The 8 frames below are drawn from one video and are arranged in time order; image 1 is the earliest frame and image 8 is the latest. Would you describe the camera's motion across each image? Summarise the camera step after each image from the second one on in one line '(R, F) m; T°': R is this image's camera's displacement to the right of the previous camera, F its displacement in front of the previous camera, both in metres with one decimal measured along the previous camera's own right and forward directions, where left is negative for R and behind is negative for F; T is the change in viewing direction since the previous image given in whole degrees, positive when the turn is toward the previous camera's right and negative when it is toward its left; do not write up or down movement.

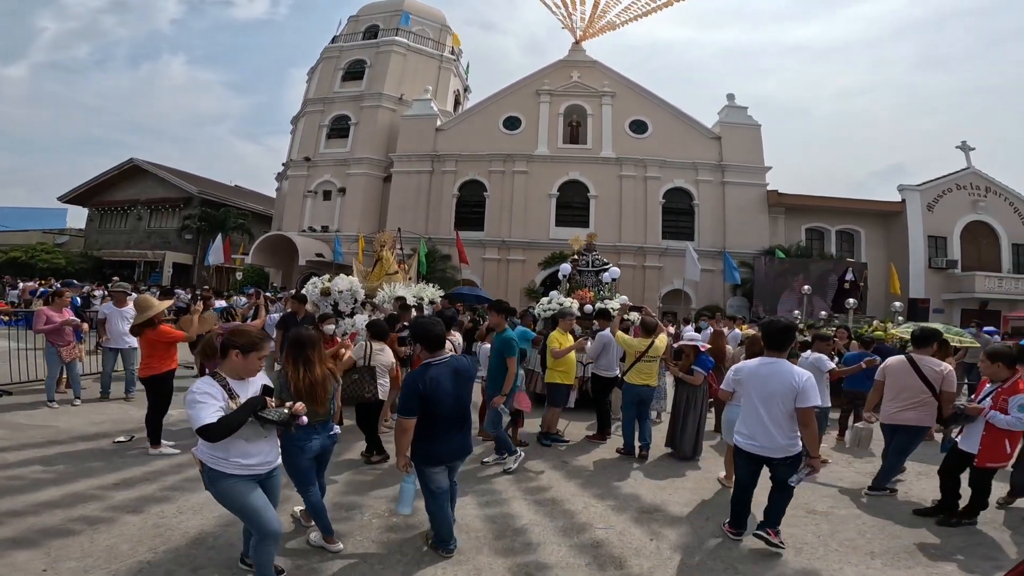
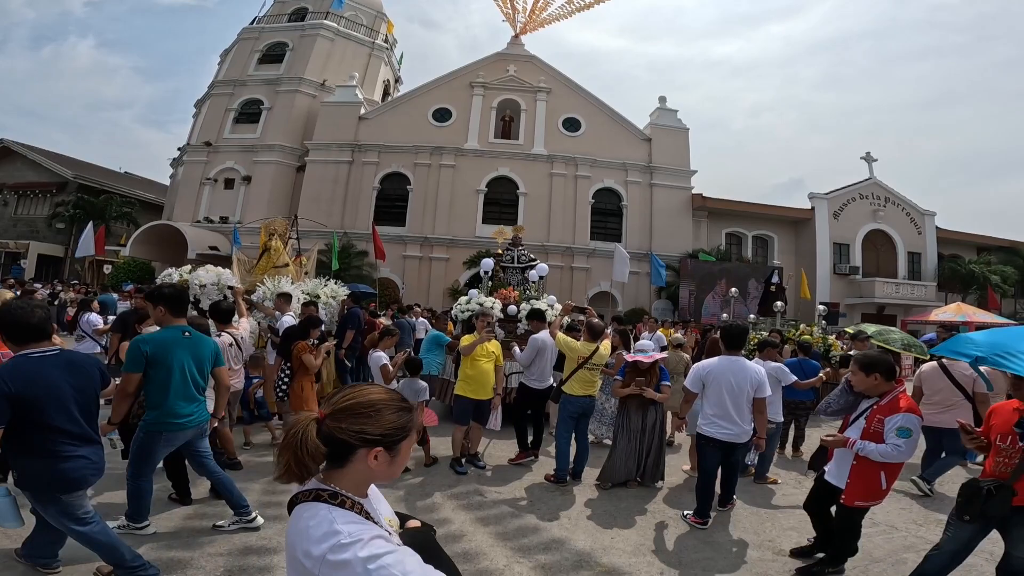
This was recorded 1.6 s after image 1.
(+0.2, +1.2) m; +7°
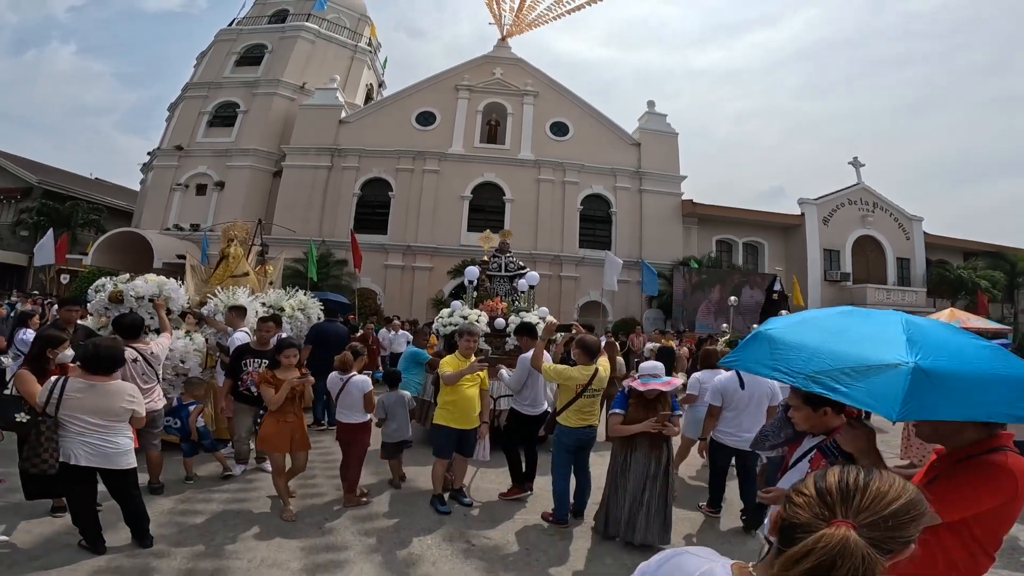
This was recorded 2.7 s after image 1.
(0.0, +0.9) m; +1°
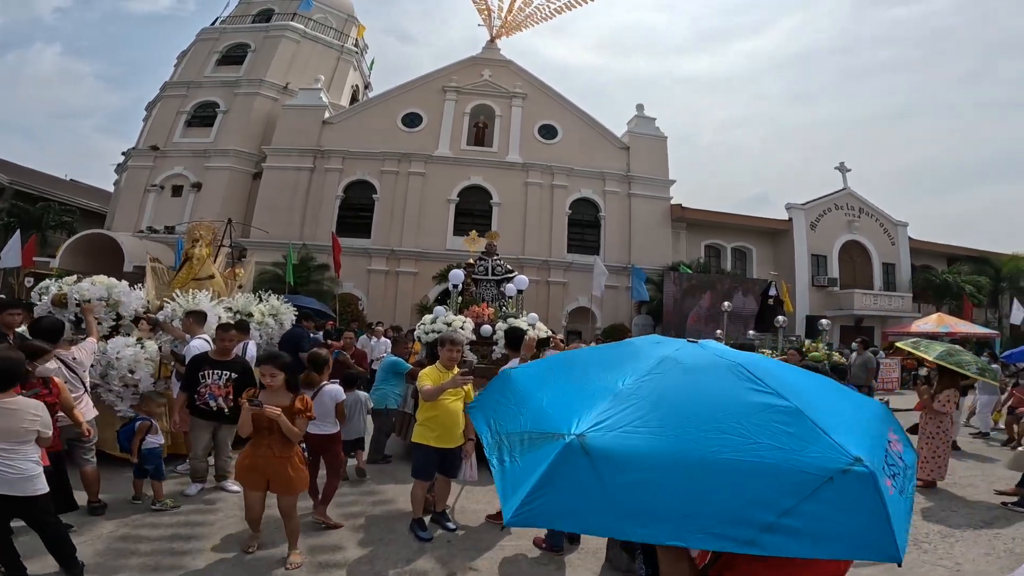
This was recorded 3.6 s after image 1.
(0.0, +0.5) m; +1°
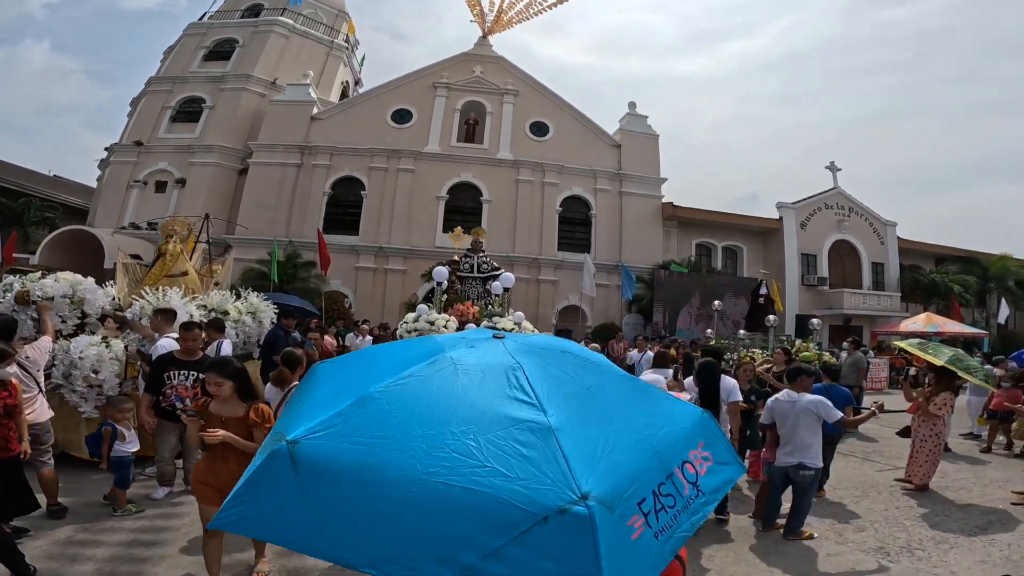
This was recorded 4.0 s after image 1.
(+0.1, +0.2) m; +1°
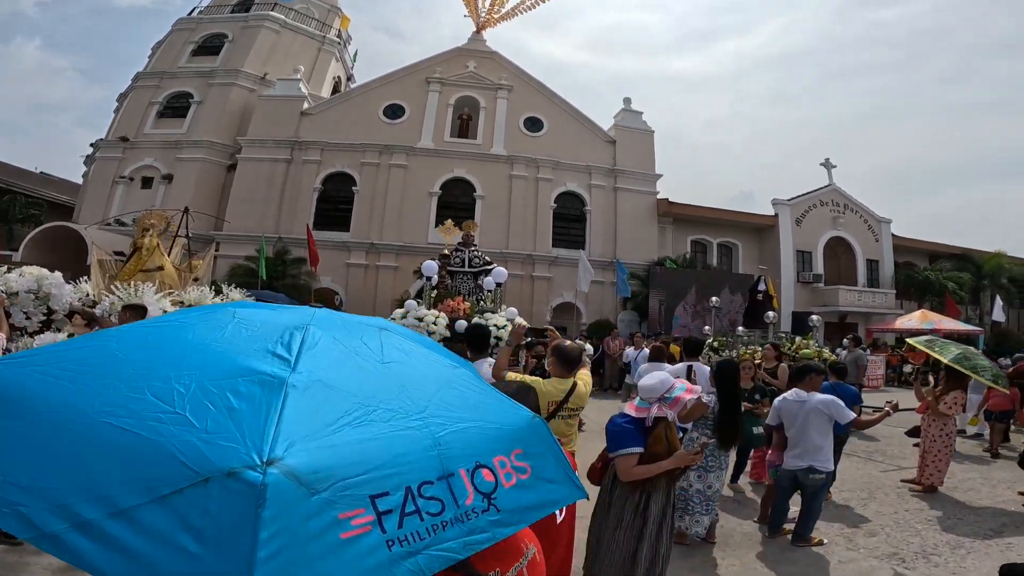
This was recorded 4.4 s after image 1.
(0.0, +0.3) m; +1°
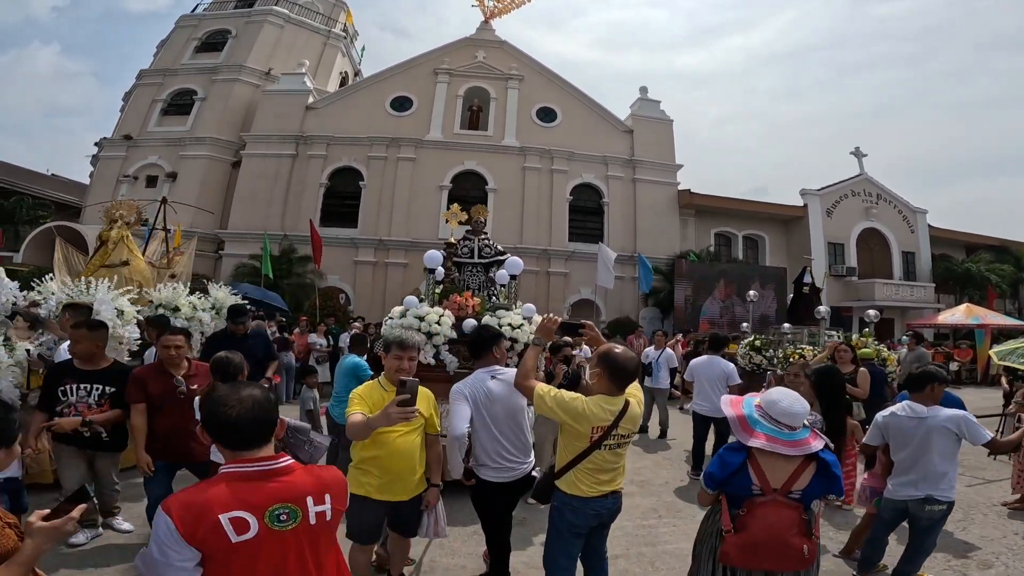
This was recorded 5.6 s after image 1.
(0.0, +1.0) m; -2°
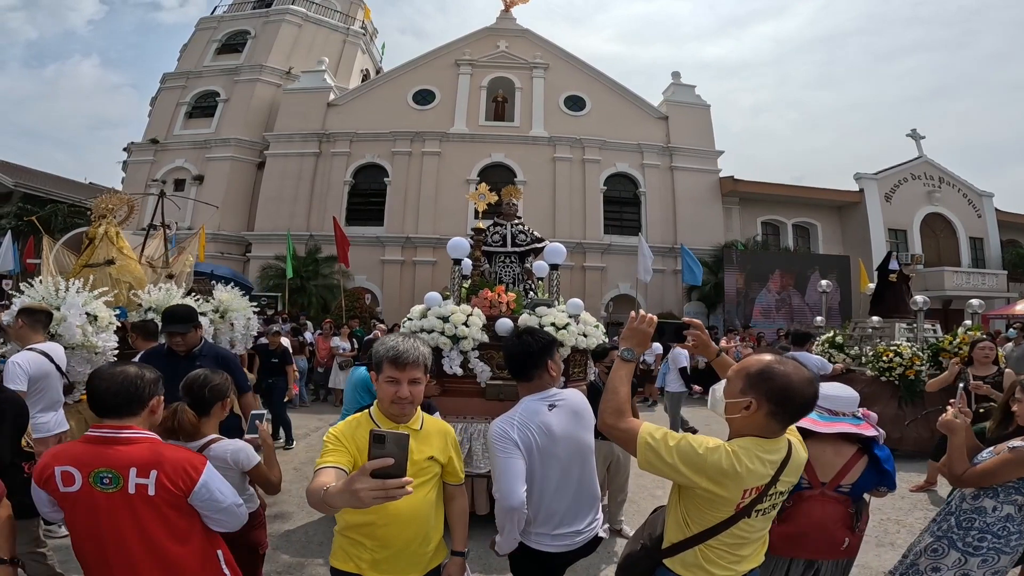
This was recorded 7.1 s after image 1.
(-0.1, +1.0) m; -3°
